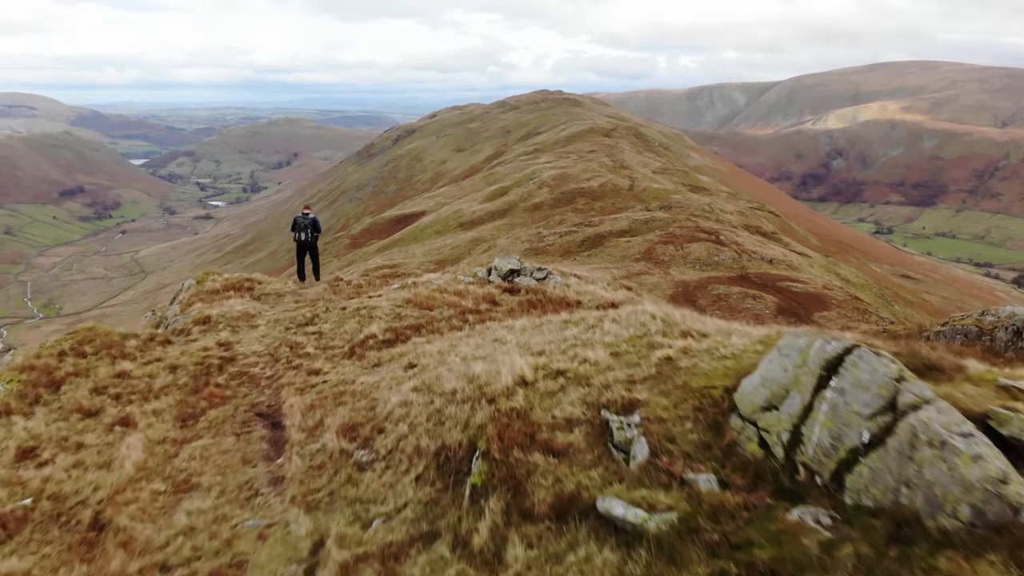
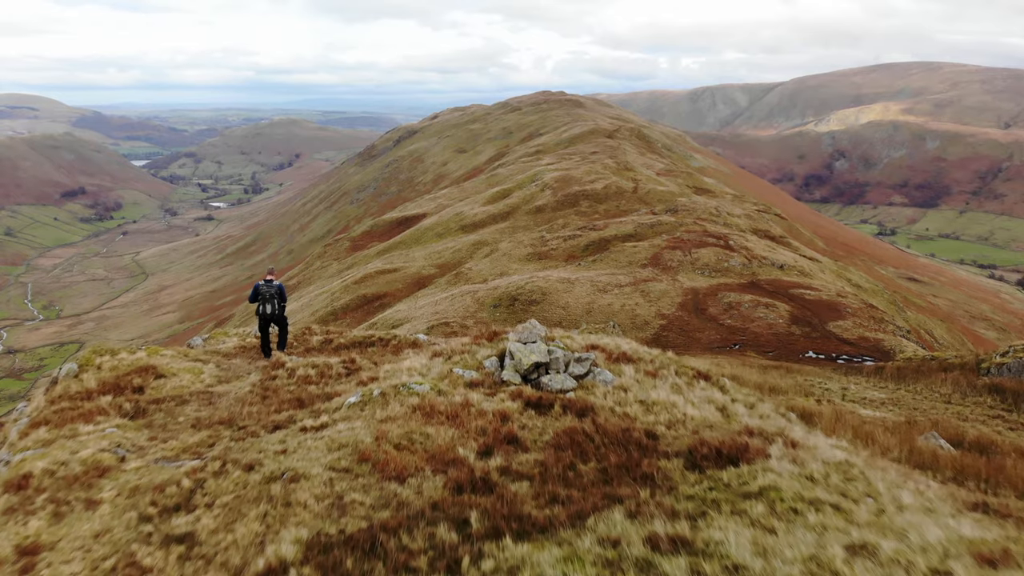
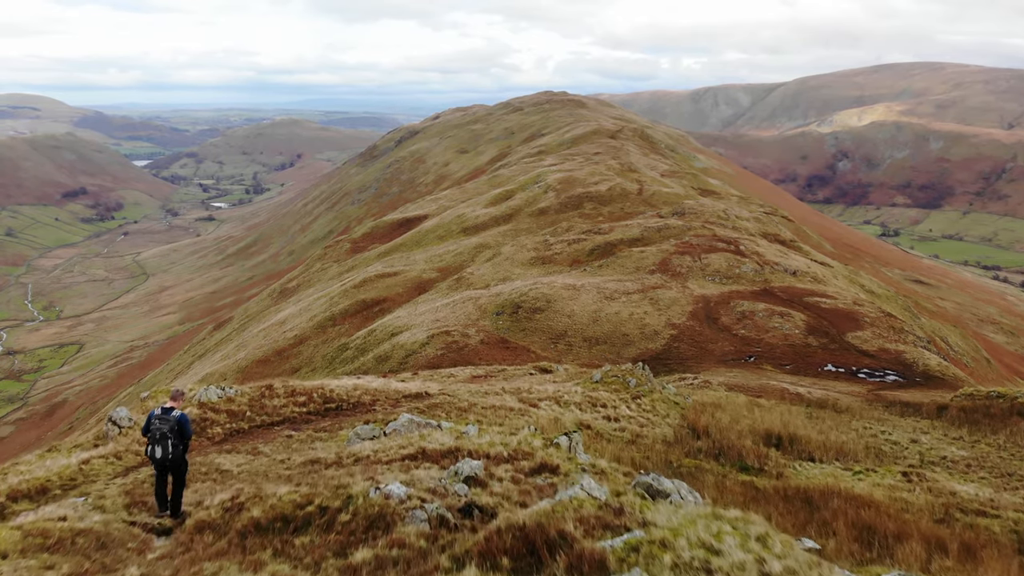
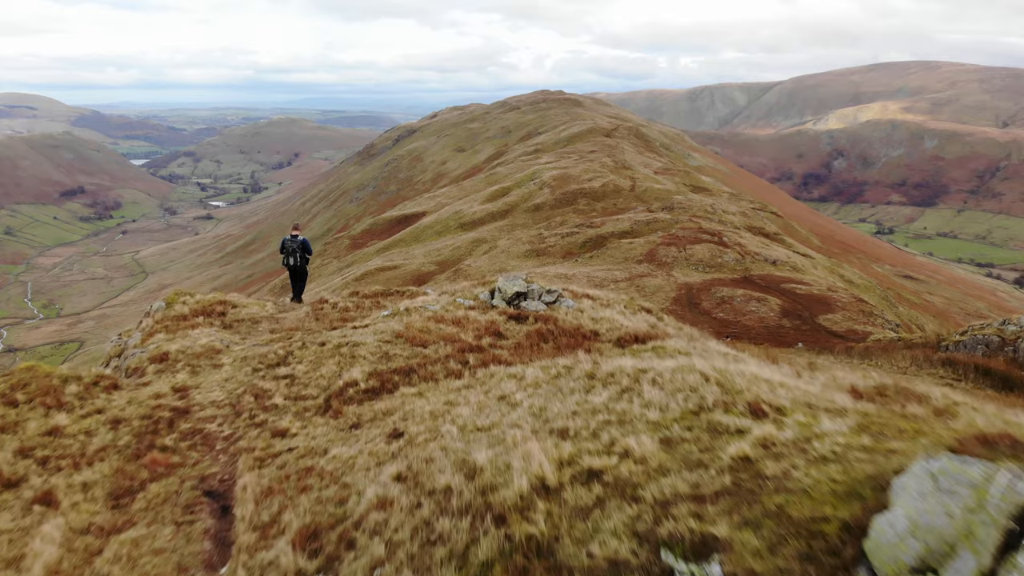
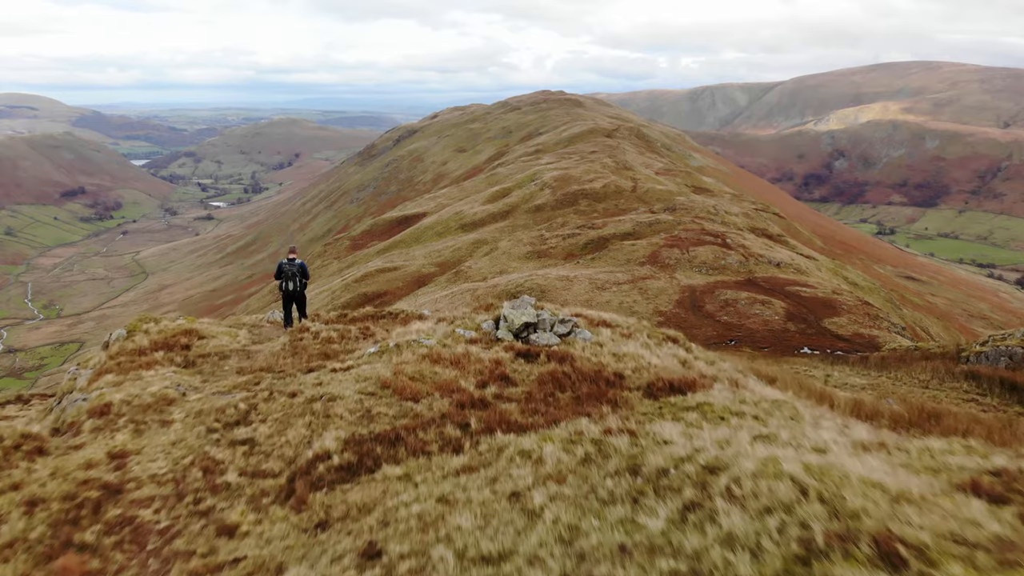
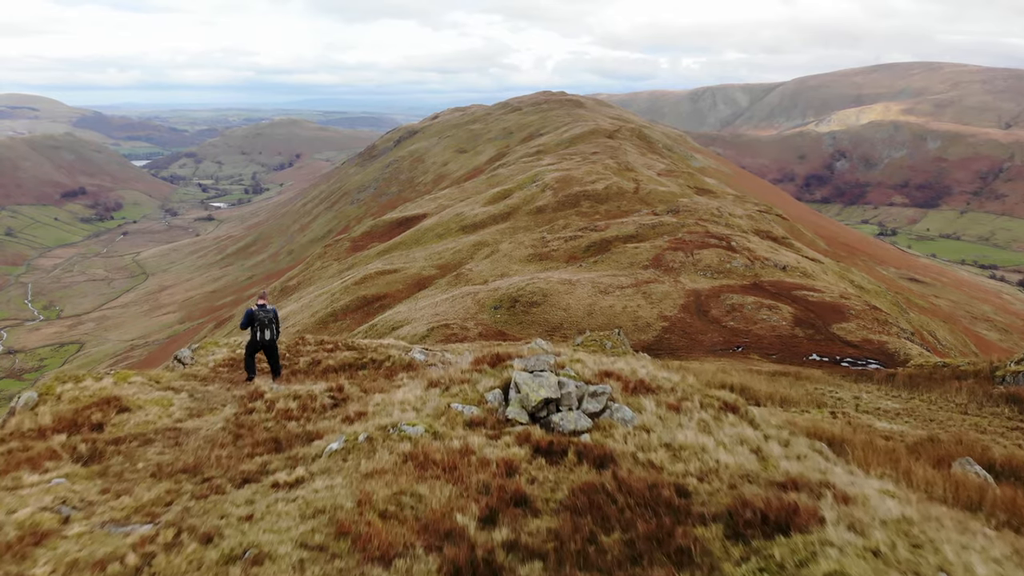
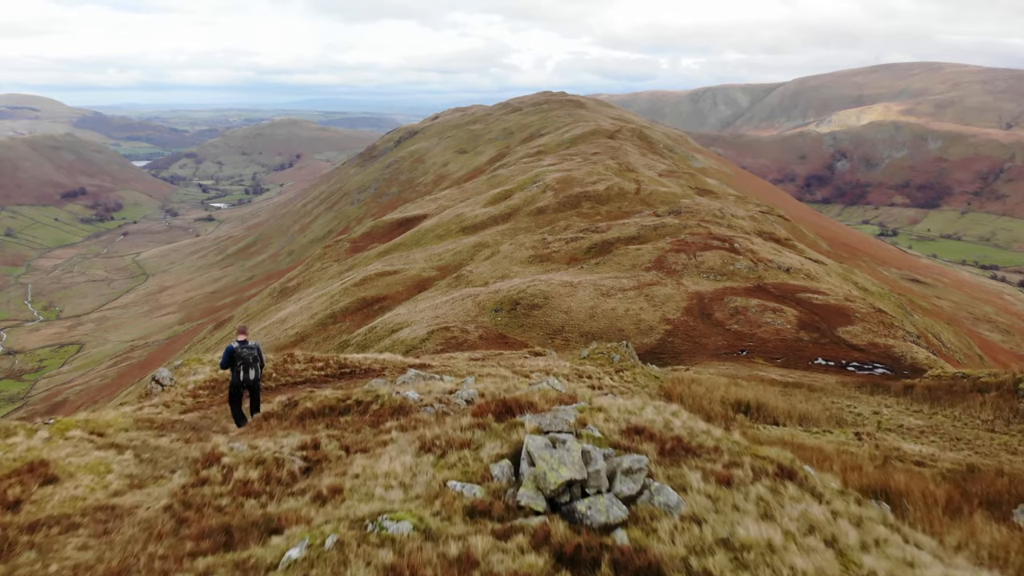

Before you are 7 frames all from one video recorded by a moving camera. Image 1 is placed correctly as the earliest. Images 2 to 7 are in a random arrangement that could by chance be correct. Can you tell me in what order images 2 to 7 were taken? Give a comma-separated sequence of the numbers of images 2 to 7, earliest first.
4, 5, 2, 6, 7, 3
